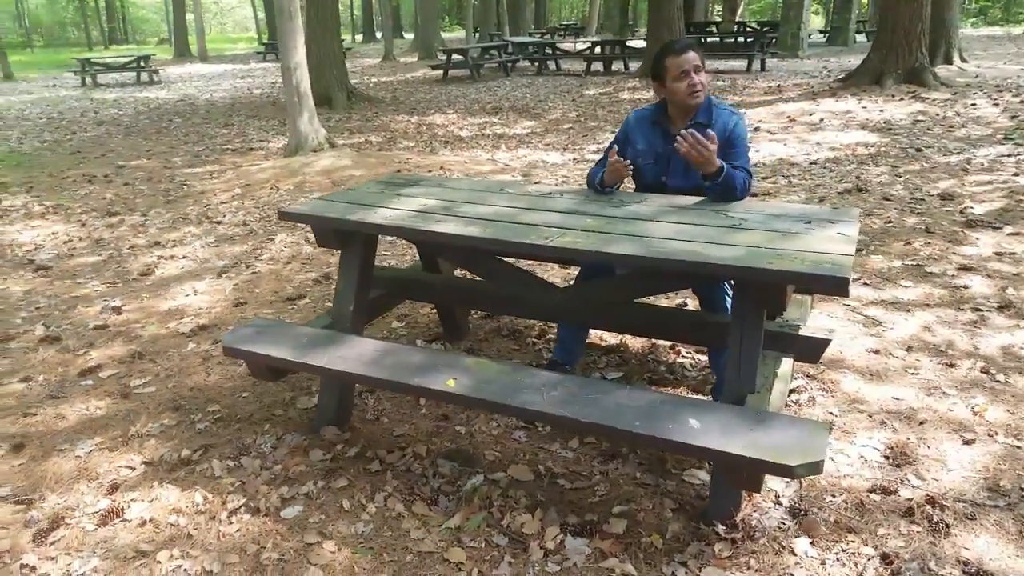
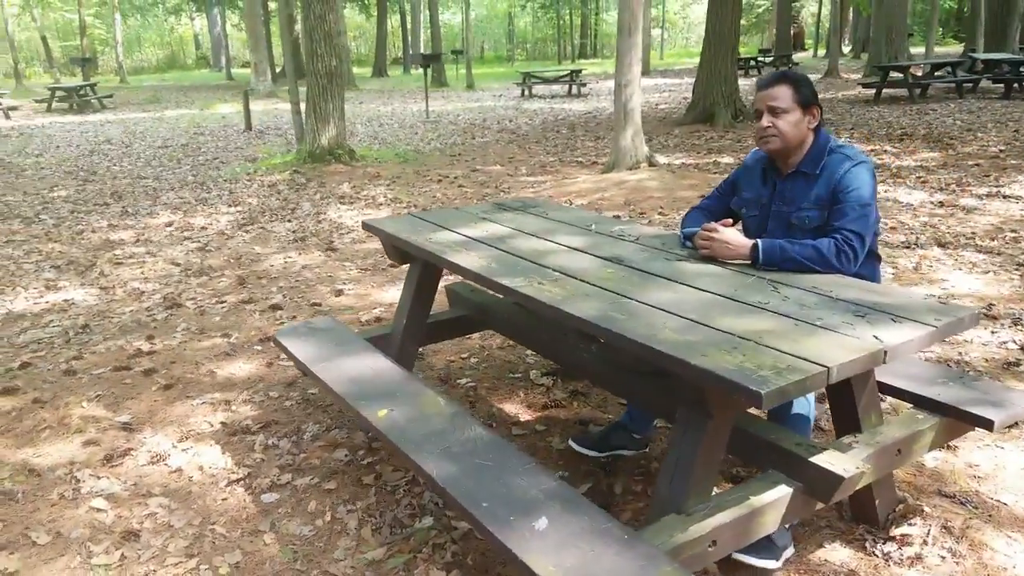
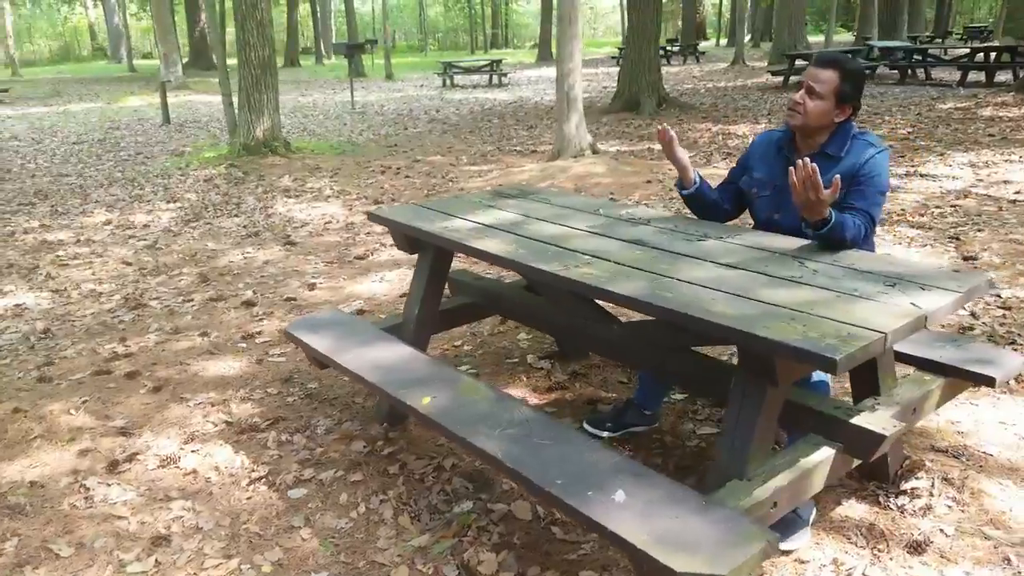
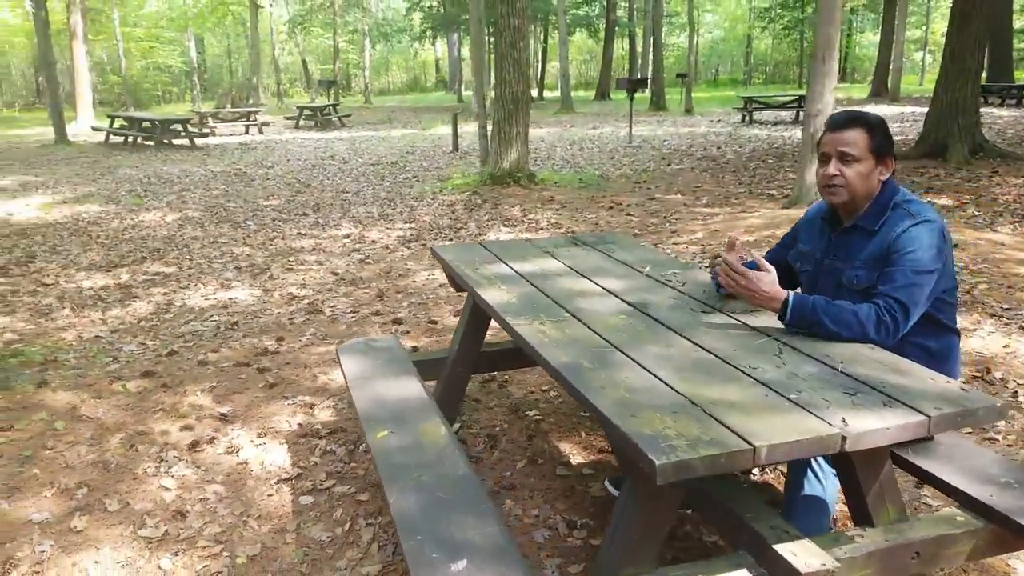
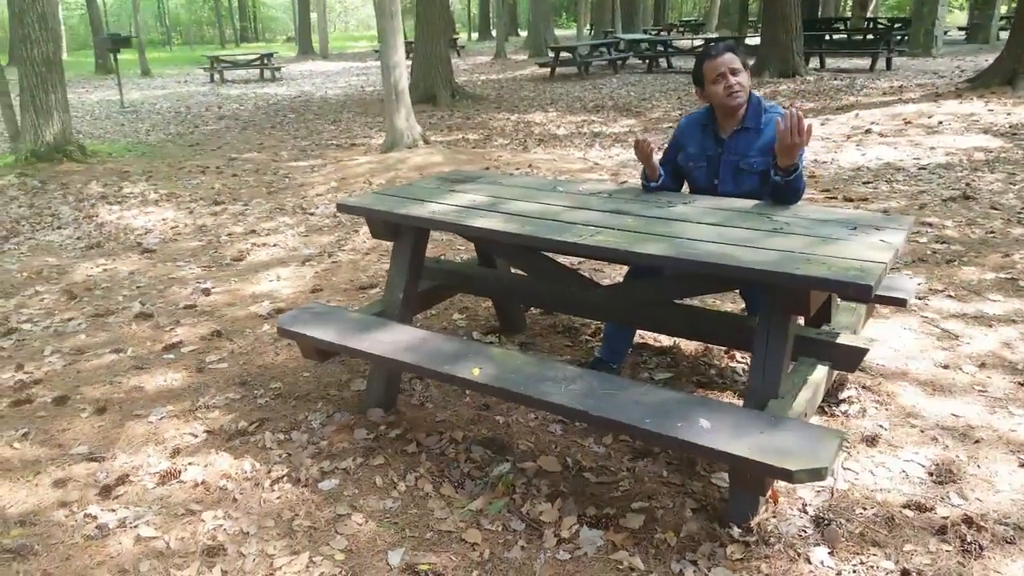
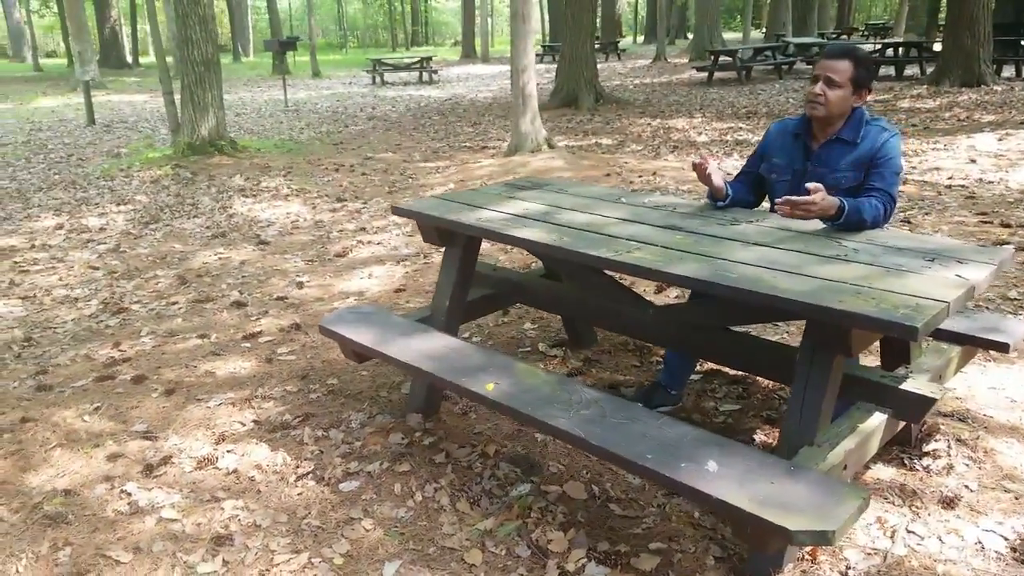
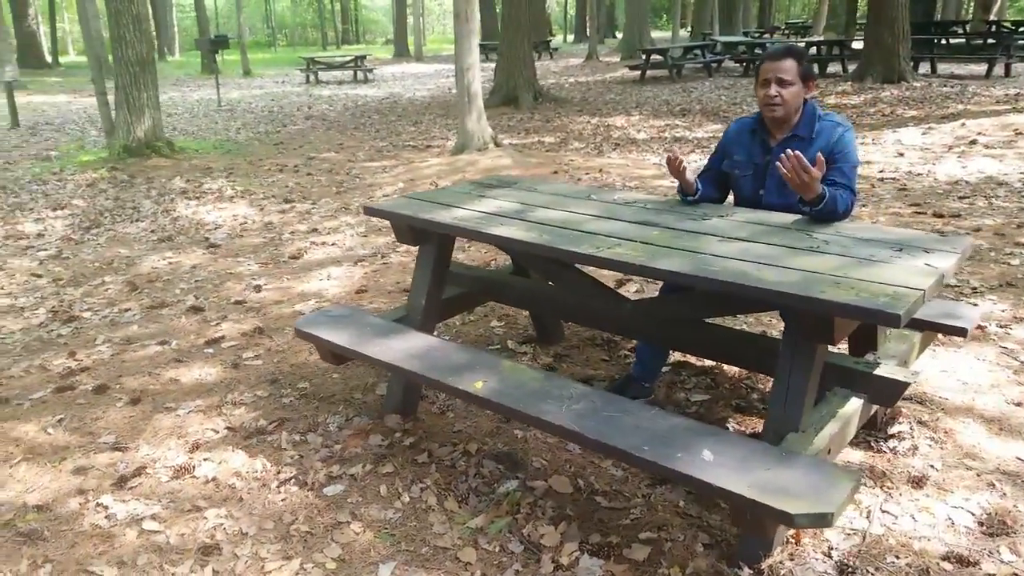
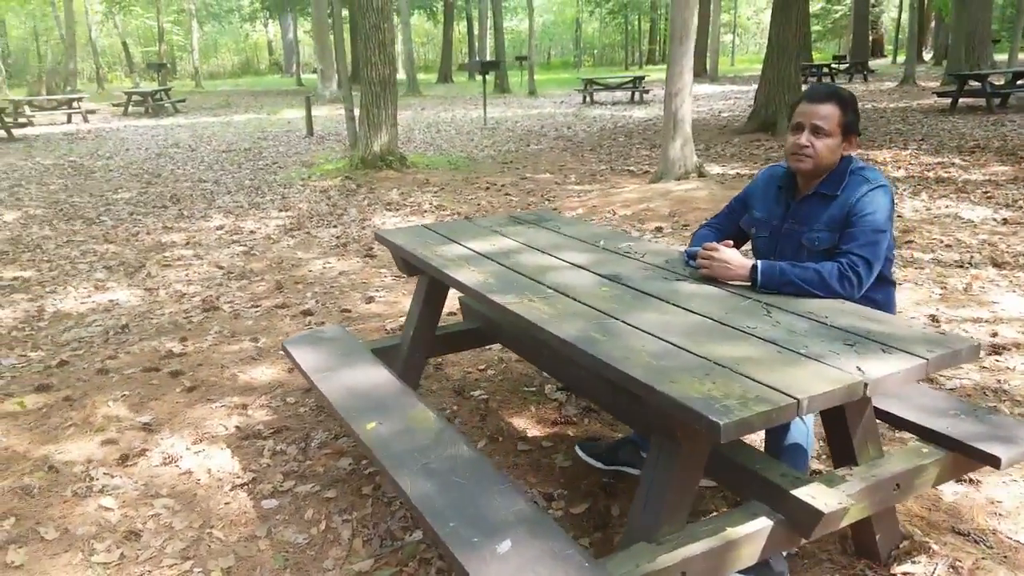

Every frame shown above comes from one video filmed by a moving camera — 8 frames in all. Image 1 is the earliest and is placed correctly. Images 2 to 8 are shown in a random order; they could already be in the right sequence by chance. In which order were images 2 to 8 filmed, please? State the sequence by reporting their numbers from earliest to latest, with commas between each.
5, 7, 6, 3, 2, 8, 4
